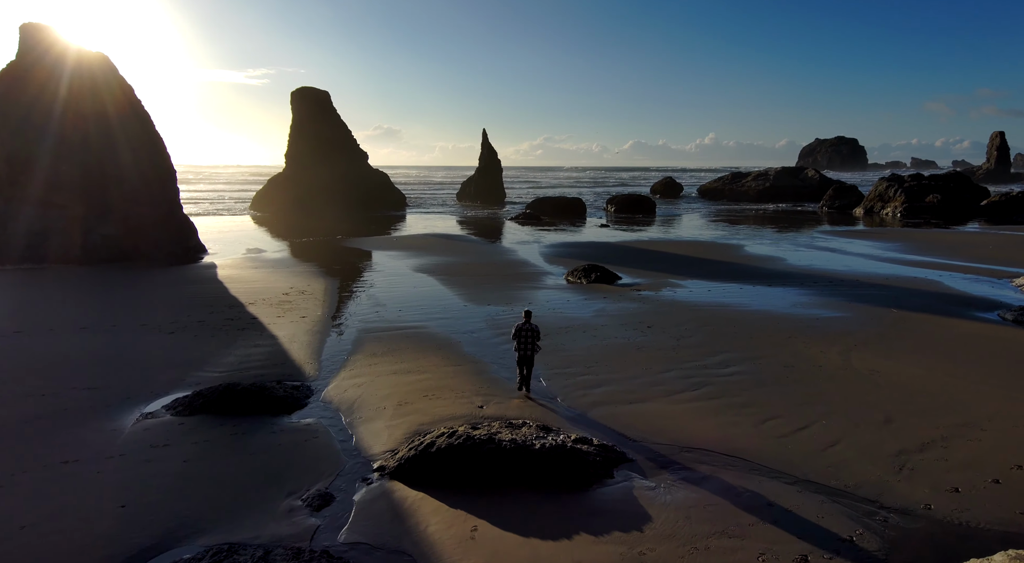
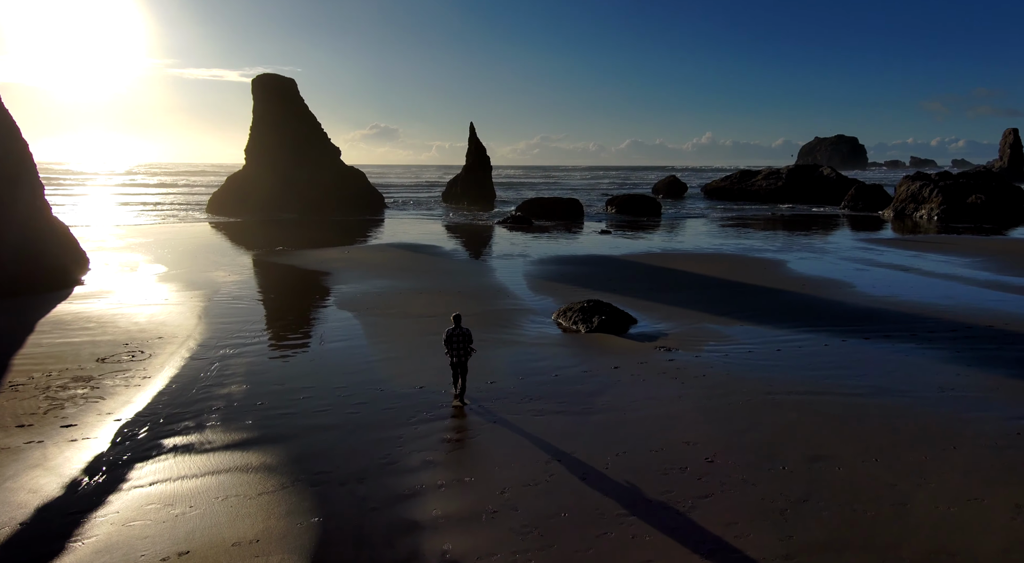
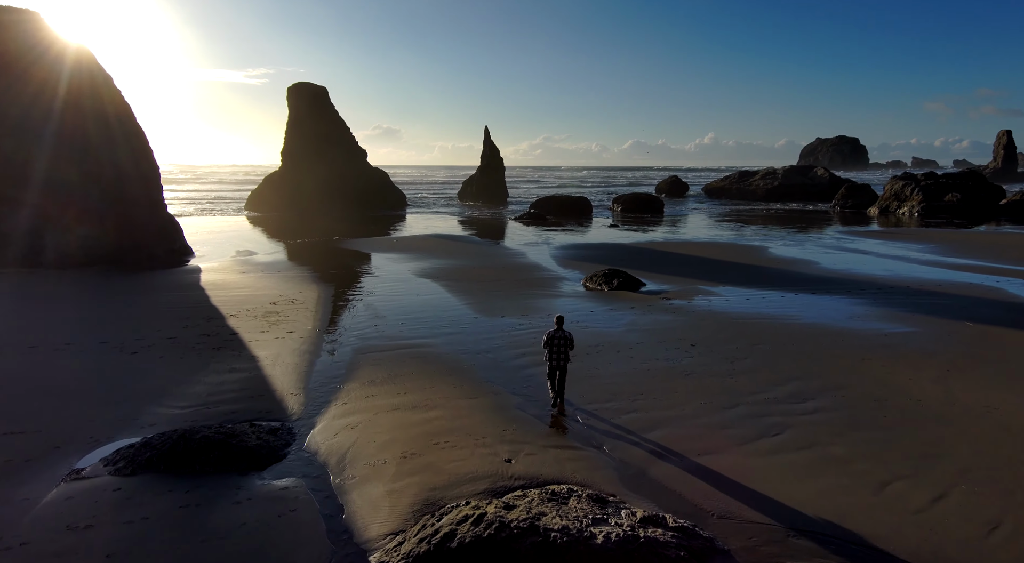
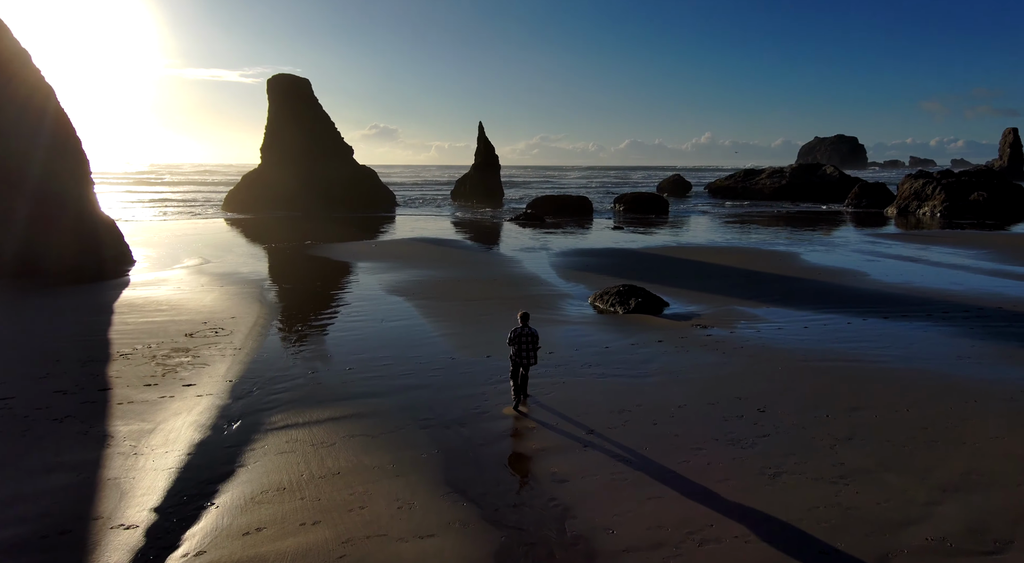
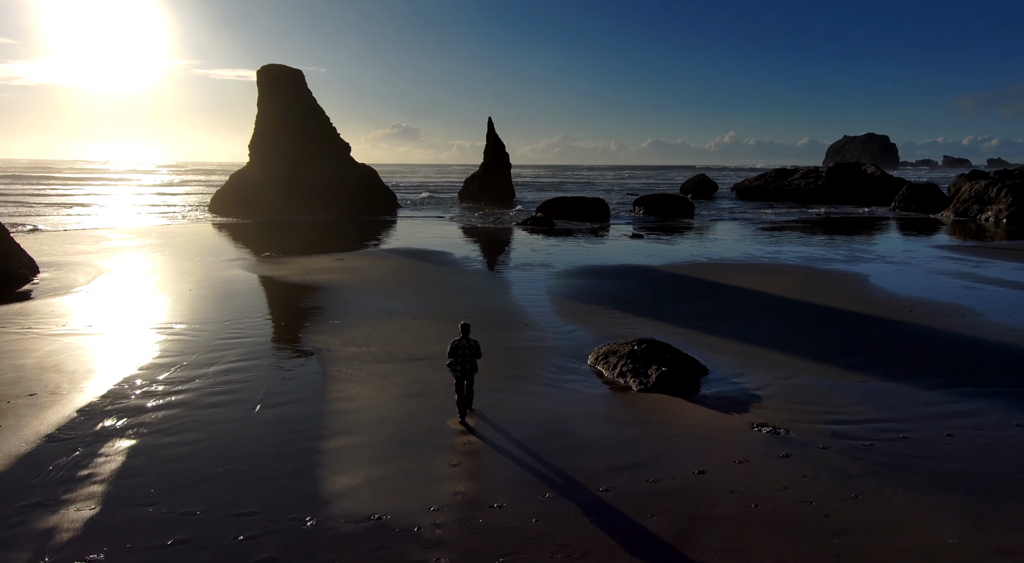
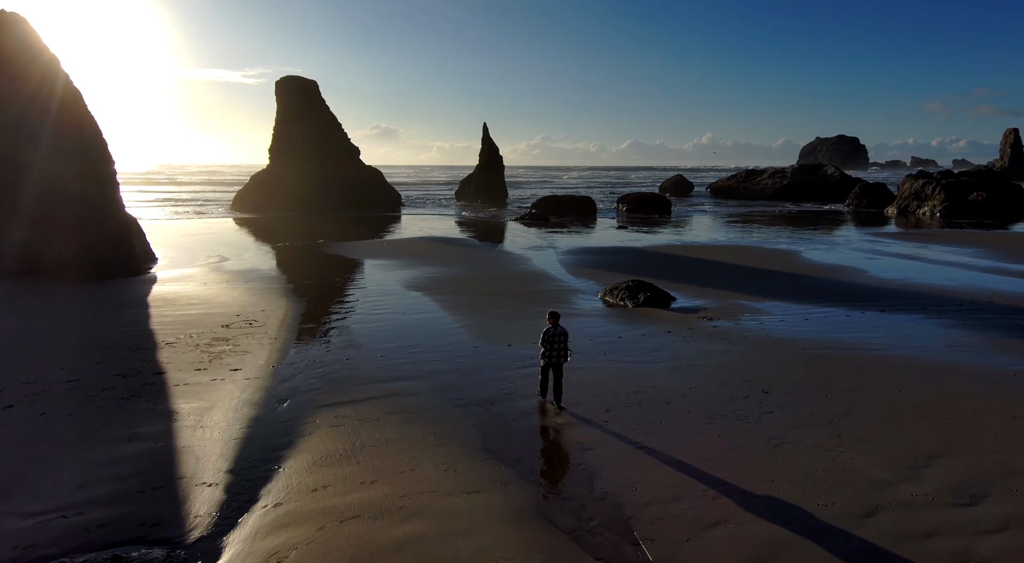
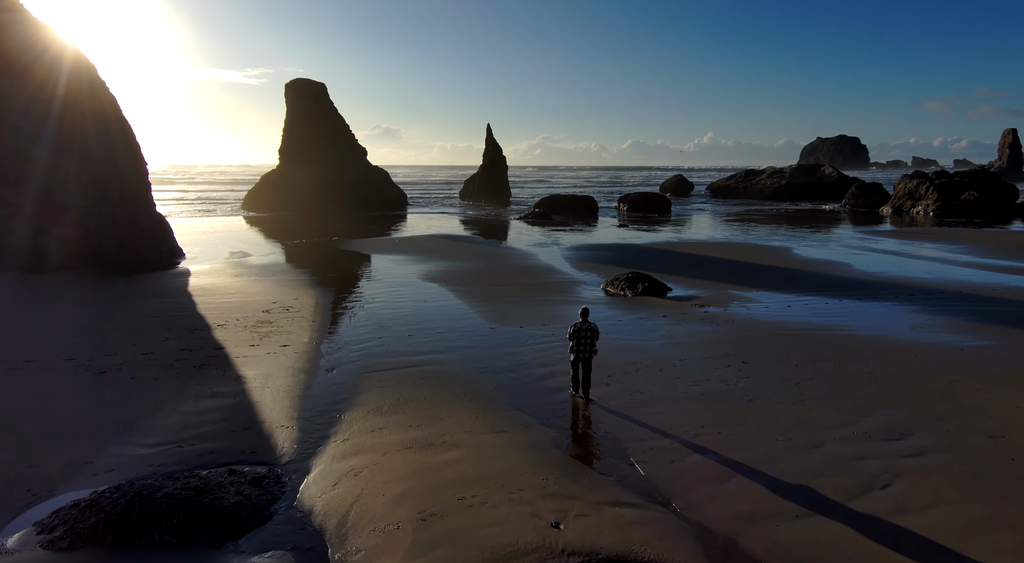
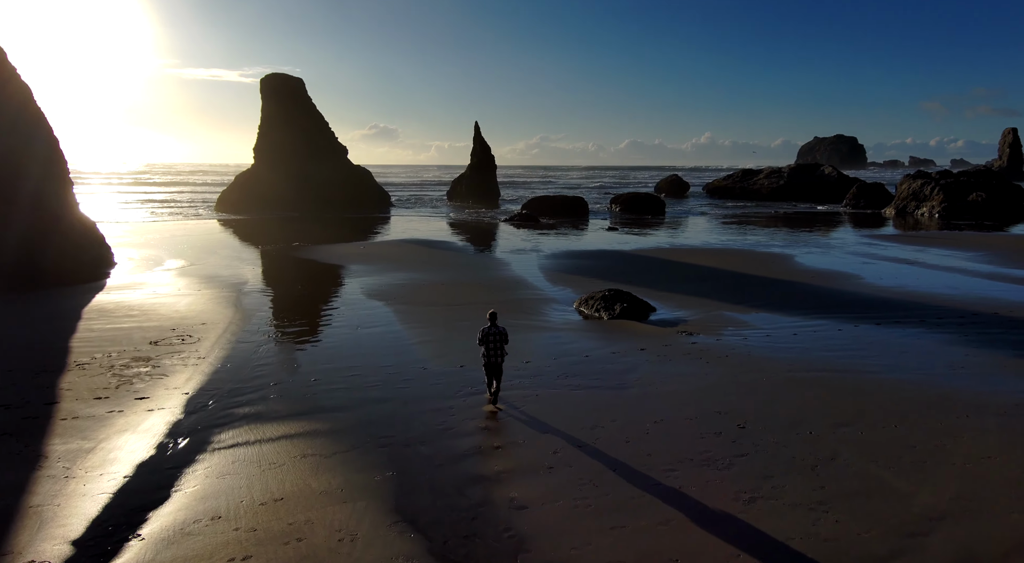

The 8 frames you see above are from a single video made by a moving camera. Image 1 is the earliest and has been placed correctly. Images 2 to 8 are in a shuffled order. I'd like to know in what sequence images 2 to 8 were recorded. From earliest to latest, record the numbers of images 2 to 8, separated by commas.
3, 7, 6, 4, 8, 2, 5
